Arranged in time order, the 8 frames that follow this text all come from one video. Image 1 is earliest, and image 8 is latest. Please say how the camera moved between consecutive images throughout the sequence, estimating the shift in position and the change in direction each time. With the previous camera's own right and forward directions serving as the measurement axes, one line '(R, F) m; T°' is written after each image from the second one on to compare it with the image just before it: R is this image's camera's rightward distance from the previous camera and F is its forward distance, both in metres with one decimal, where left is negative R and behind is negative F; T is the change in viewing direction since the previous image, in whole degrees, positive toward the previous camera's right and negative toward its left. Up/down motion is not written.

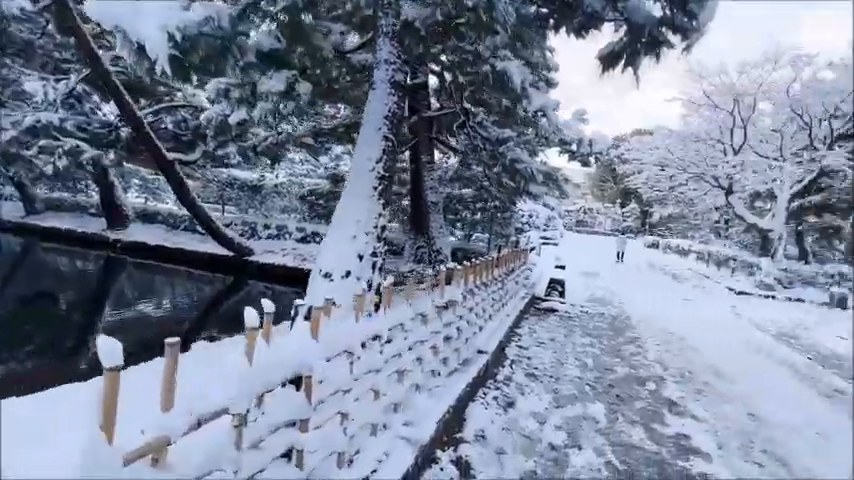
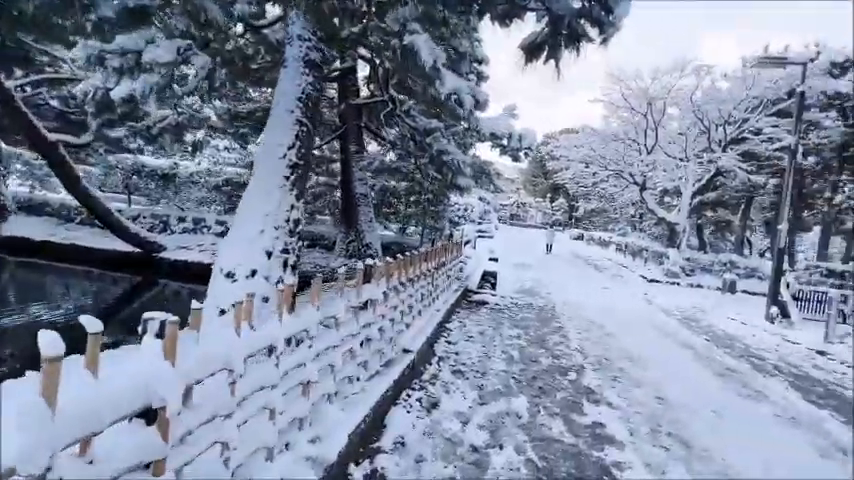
(+0.2, +0.3) m; +9°
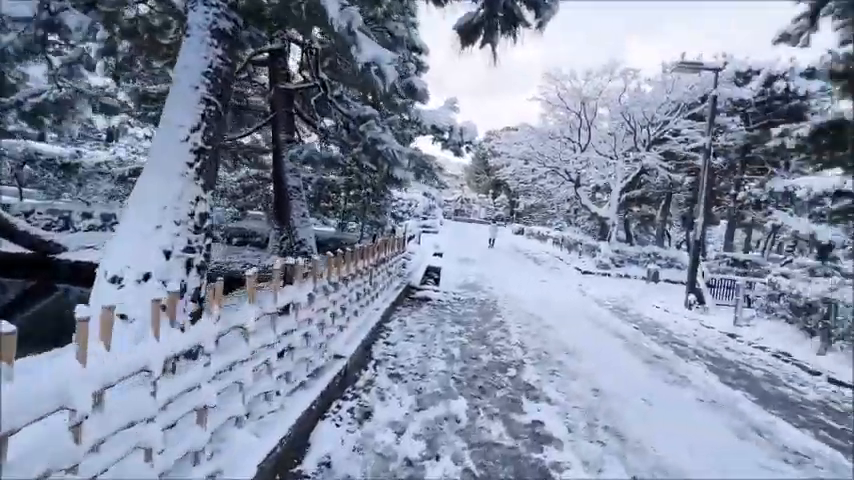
(+0.2, +0.4) m; +8°
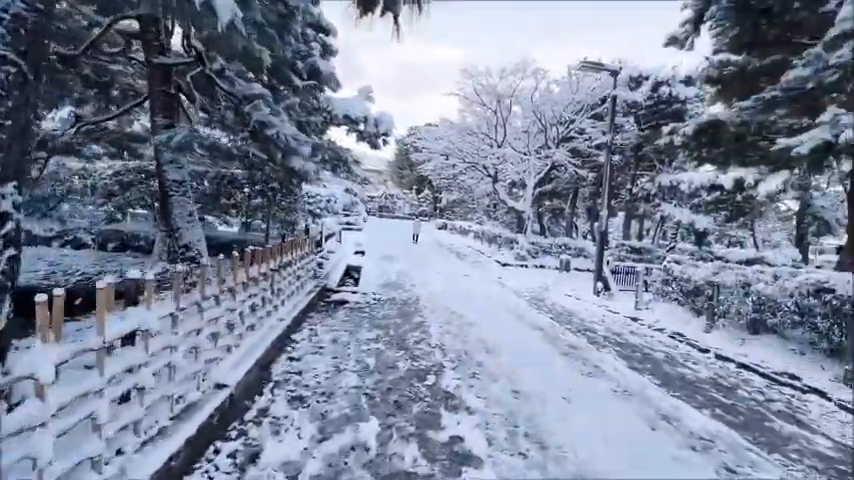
(+0.3, +0.6) m; +11°
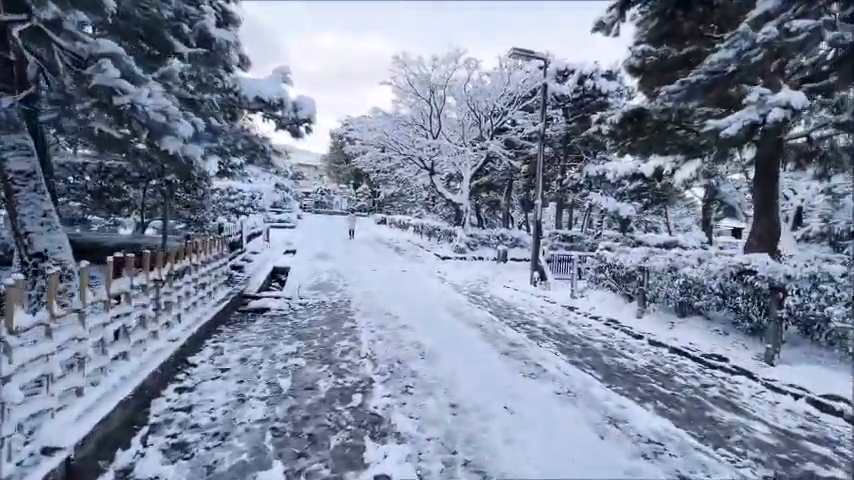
(+0.3, +0.8) m; +9°
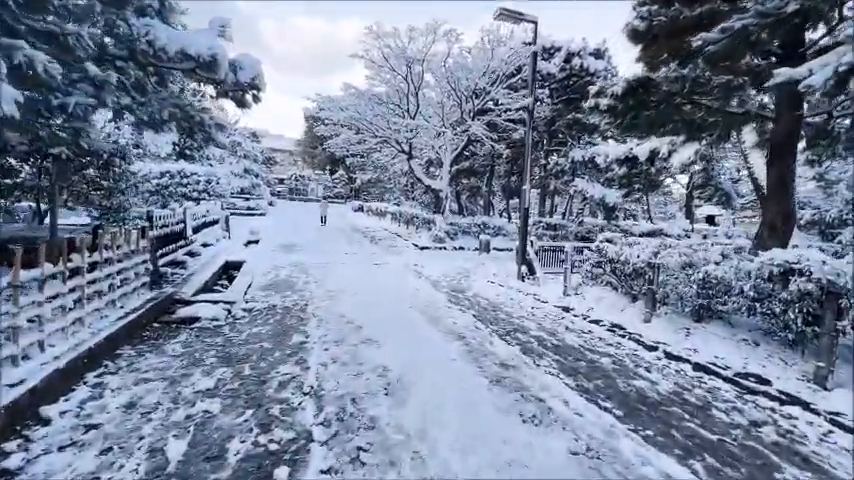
(+0.2, +1.7) m; +3°
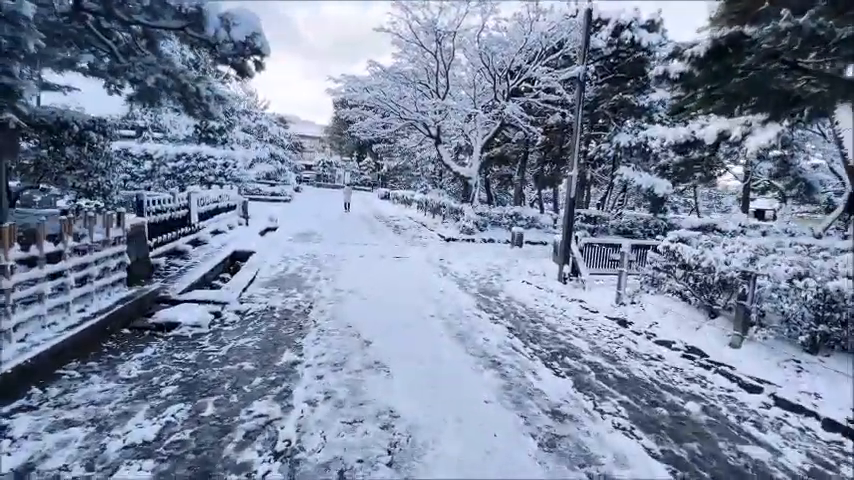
(0.0, +1.5) m; -4°
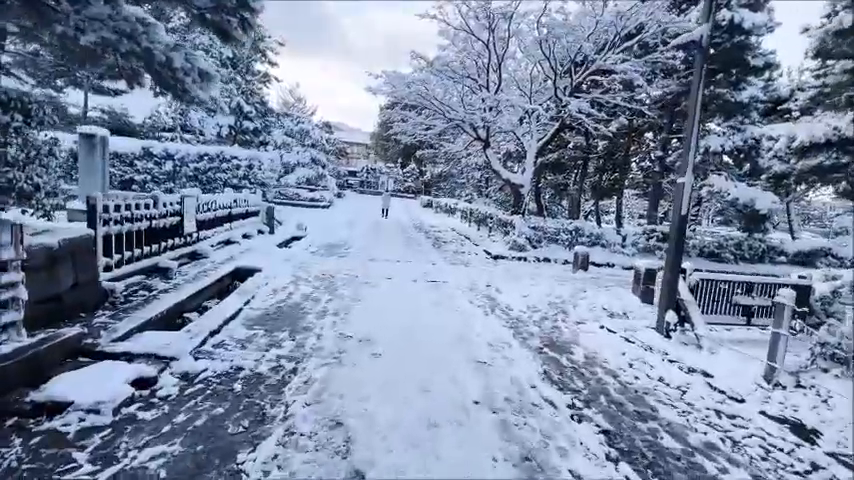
(0.0, +2.7) m; -6°
